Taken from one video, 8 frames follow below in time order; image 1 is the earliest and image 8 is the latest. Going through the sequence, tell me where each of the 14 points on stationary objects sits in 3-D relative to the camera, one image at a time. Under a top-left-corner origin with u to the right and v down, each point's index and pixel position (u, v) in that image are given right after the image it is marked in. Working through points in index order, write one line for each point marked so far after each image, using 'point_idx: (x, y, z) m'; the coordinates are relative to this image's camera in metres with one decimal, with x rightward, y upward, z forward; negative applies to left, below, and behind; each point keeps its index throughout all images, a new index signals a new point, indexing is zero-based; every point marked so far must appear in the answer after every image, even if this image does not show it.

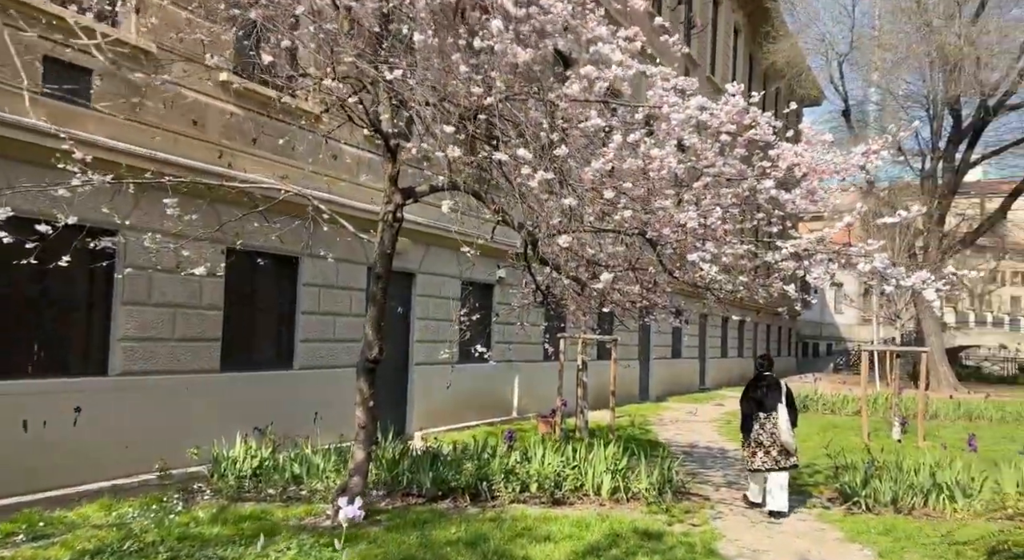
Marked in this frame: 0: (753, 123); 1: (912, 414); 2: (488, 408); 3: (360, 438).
0: (+2.4, +1.6, +8.7) m
1: (+9.1, -3.1, +19.7) m
2: (-0.4, -2.2, +14.9) m
3: (-1.3, -1.4, +7.6) m
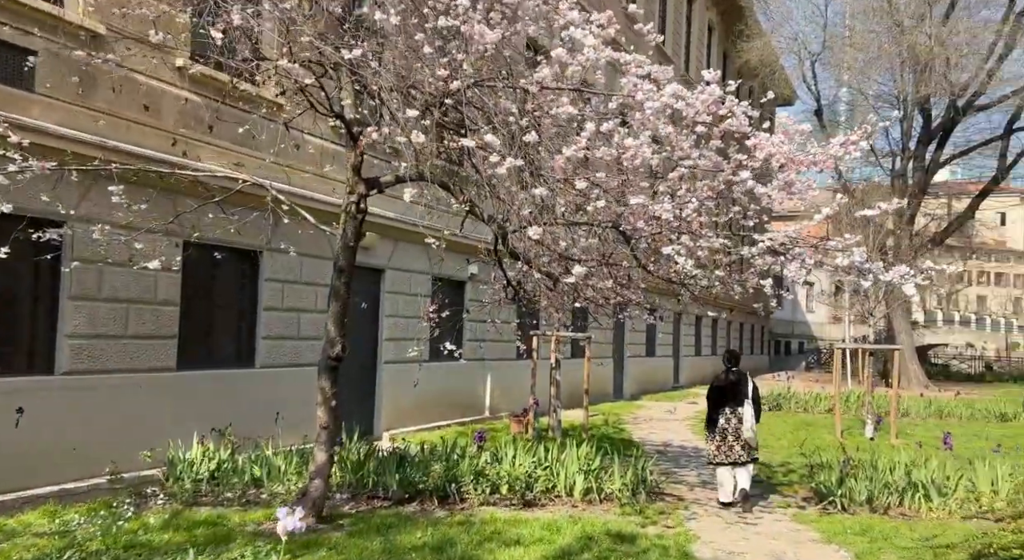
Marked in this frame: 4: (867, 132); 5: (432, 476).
0: (+2.1, +1.6, +8.5) m
1: (+8.5, -3.0, +19.7) m
2: (-0.9, -2.2, +14.6) m
3: (-1.6, -1.3, +7.2) m
4: (+3.8, +1.6, +9.2) m
5: (-0.8, -1.9, +8.6) m
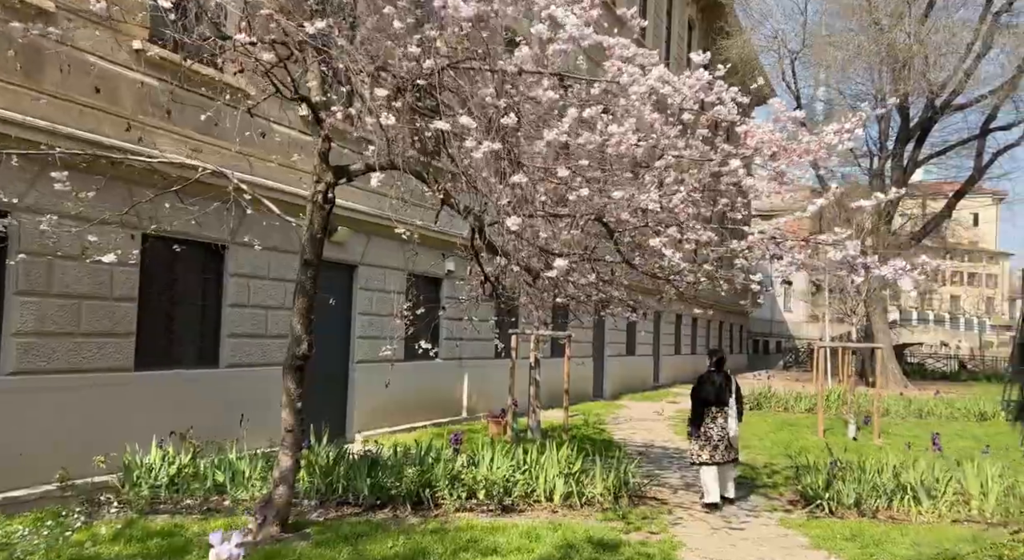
0: (+1.9, +1.7, +8.1) m
1: (+8.0, -3.0, +19.5) m
2: (-1.3, -2.1, +14.2) m
3: (-1.8, -1.3, +6.8) m
4: (+3.5, +1.6, +8.9) m
5: (-1.0, -1.9, +8.2) m
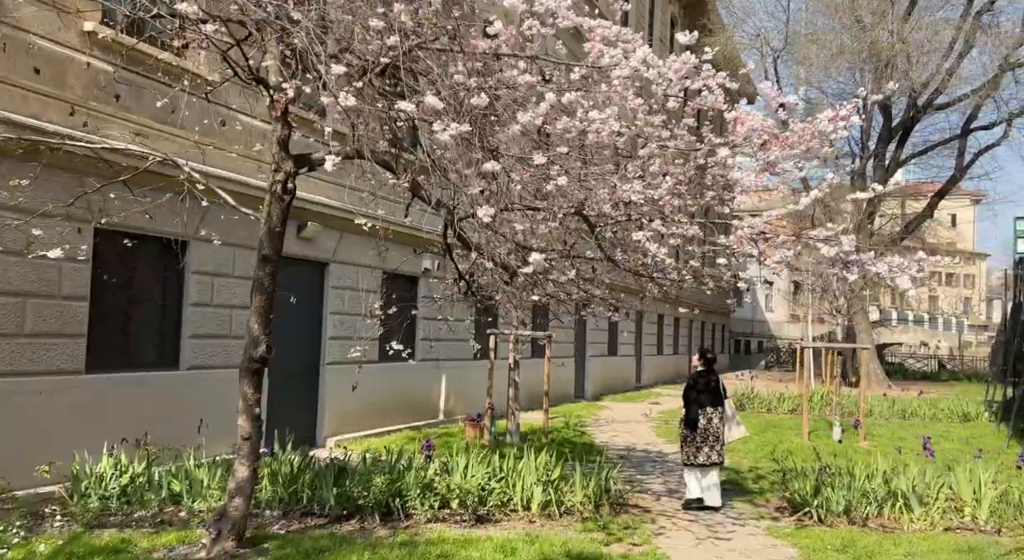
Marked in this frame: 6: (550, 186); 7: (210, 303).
0: (+1.7, +1.7, +7.7) m
1: (+7.5, -2.9, +19.2) m
2: (-1.6, -2.1, +13.7) m
3: (-2.0, -1.3, +6.4) m
4: (+3.3, +1.6, +8.5) m
5: (-1.2, -1.9, +7.7) m
6: (+0.3, +0.7, +6.8) m
7: (-3.3, -0.2, +9.4) m
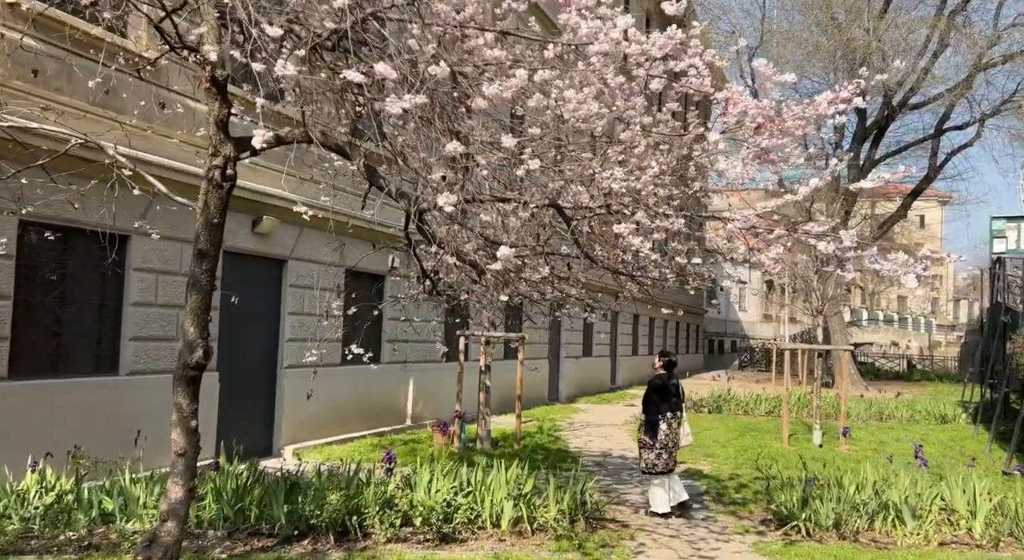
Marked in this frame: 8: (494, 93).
0: (+1.4, +1.7, +7.2) m
1: (+6.9, -2.9, +18.8) m
2: (-2.1, -2.1, +13.1) m
3: (-2.2, -1.2, +5.7) m
4: (+3.0, +1.6, +8.0) m
5: (-1.5, -1.9, +7.1) m
6: (+0.1, +0.8, +6.2) m
7: (-3.6, -0.2, +8.7) m
8: (-0.1, +1.3, +5.9) m
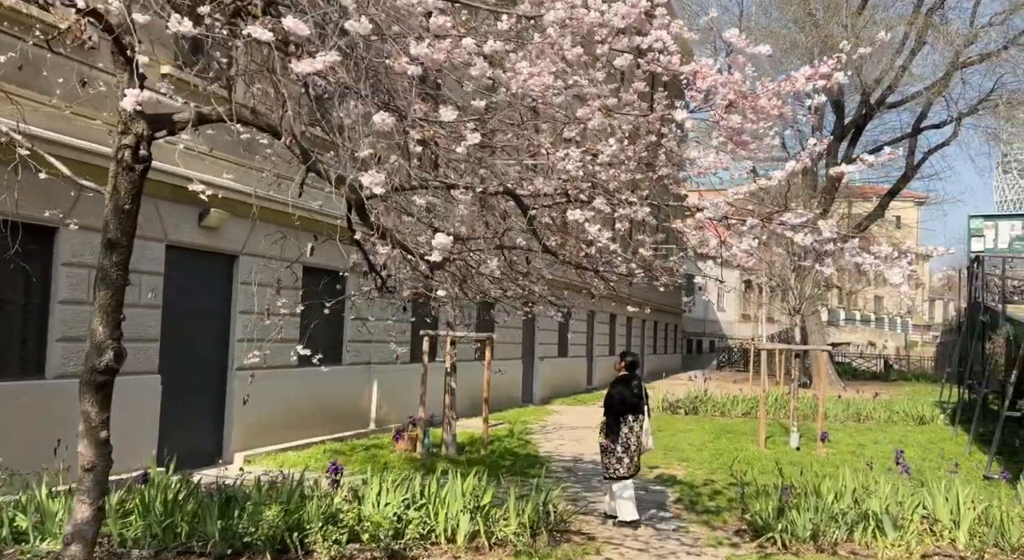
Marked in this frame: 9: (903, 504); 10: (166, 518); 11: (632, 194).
0: (+1.1, +1.7, +6.7) m
1: (+6.3, -2.9, +18.5) m
2: (-2.6, -2.0, +12.5) m
3: (-2.5, -1.2, +5.1) m
4: (+2.6, +1.7, +7.5) m
5: (-1.8, -1.8, +6.5) m
6: (-0.3, +0.8, +5.6) m
7: (-4.0, -0.2, +8.0) m
8: (-0.4, +1.3, +5.4) m
9: (+3.6, -2.1, +8.0) m
10: (-2.6, -1.8, +6.4) m
11: (+0.8, +0.6, +6.2) m
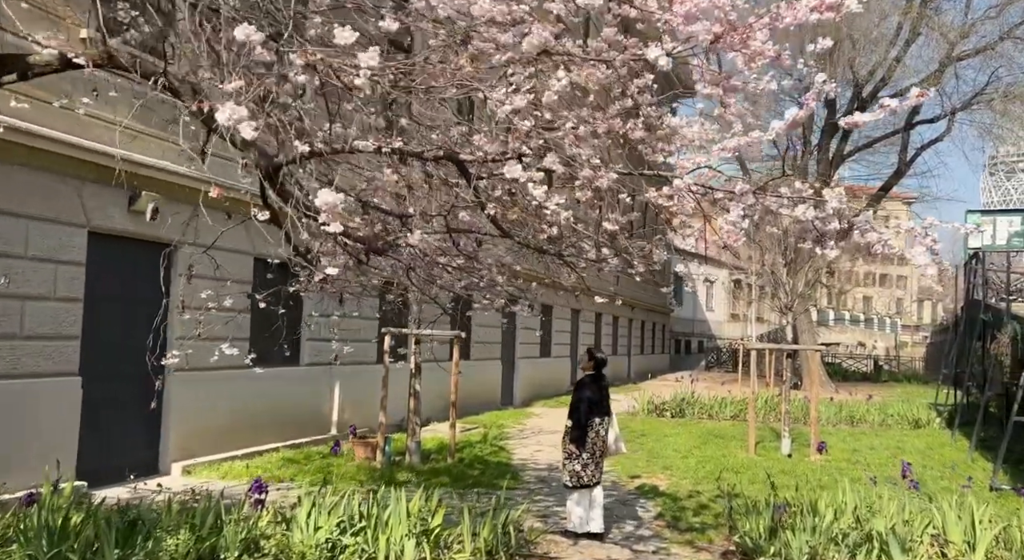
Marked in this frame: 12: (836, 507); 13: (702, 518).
0: (+0.8, +1.8, +5.7) m
1: (+5.8, -2.8, +17.6) m
2: (-3.0, -1.9, +11.5) m
3: (-2.8, -1.1, +4.1) m
4: (+2.3, +1.8, +6.6) m
5: (-2.2, -1.7, +5.5) m
6: (-0.6, +0.9, +4.7) m
7: (-4.3, -0.1, +7.0) m
8: (-0.7, +1.4, +4.4) m
9: (+3.3, -2.0, +7.1) m
10: (-2.9, -1.7, +5.5) m
11: (+0.5, +0.6, +5.2) m
12: (+2.7, -1.9, +7.3) m
13: (+1.9, -2.4, +8.6) m
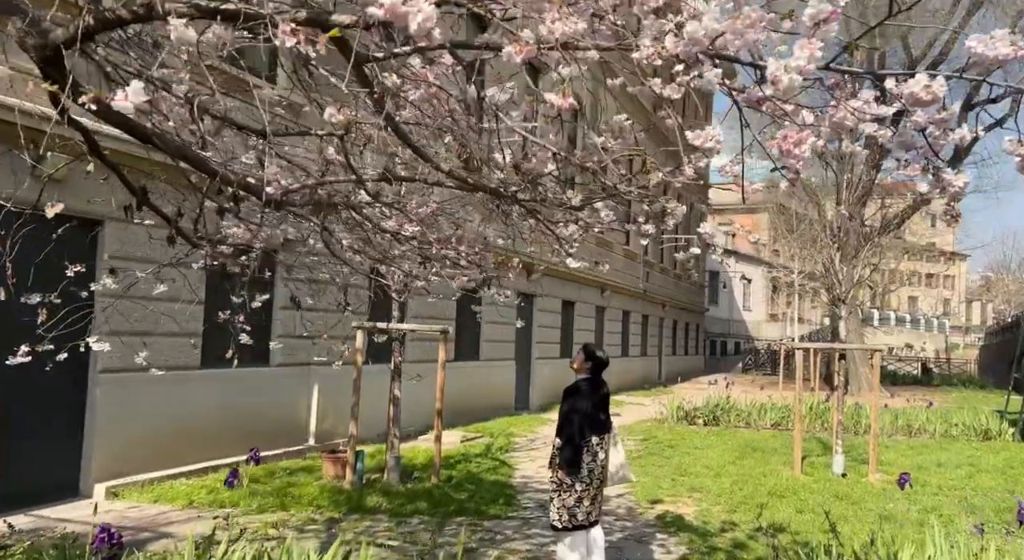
0: (+0.5, +2.0, +3.8) m
1: (+6.0, -2.7, +15.5) m
2: (-3.0, -1.8, +9.8) m
3: (-3.1, -0.9, +2.4) m
4: (+2.1, +1.9, +4.7) m
5: (-2.4, -1.6, +3.8) m
6: (-0.9, +1.0, +2.9) m
7: (-4.5, +0.1, +5.4) m
8: (-1.1, +1.6, +2.6) m
9: (+3.1, -1.8, +5.1) m
10: (-3.2, -1.5, +3.7) m
11: (+0.2, +0.8, +3.3) m
12: (+2.5, -1.8, +5.3) m
13: (+1.7, -2.2, +6.7) m
